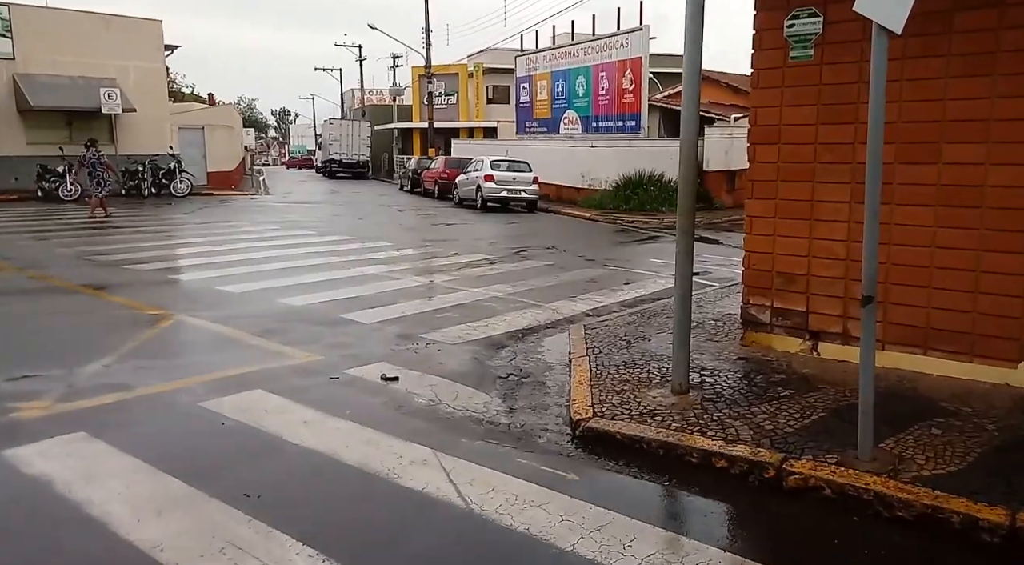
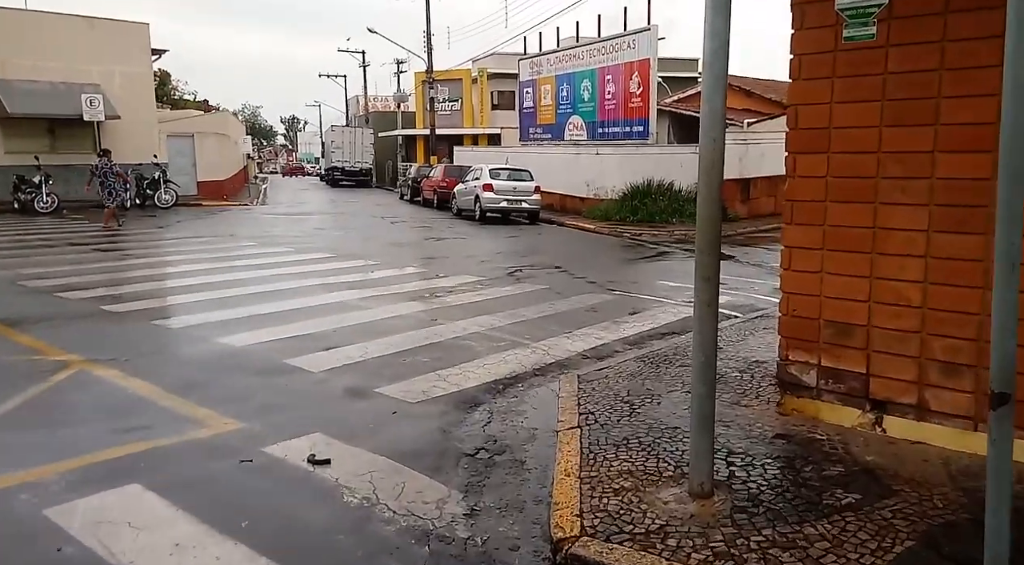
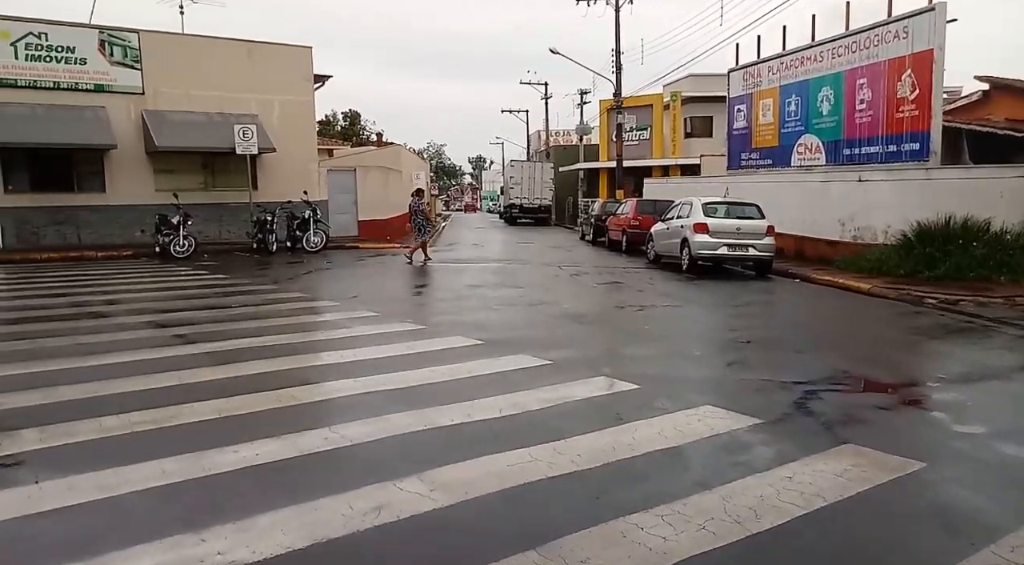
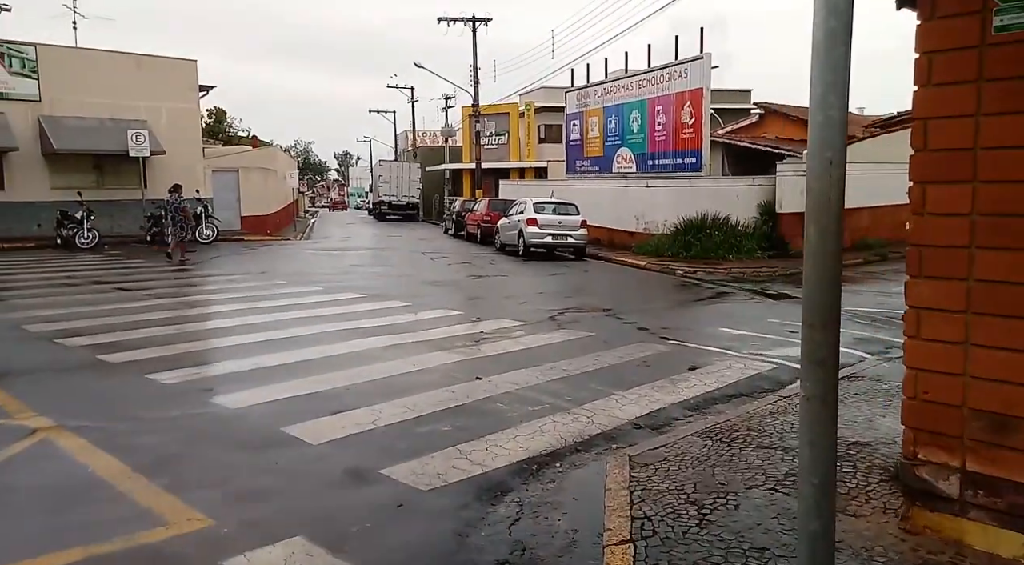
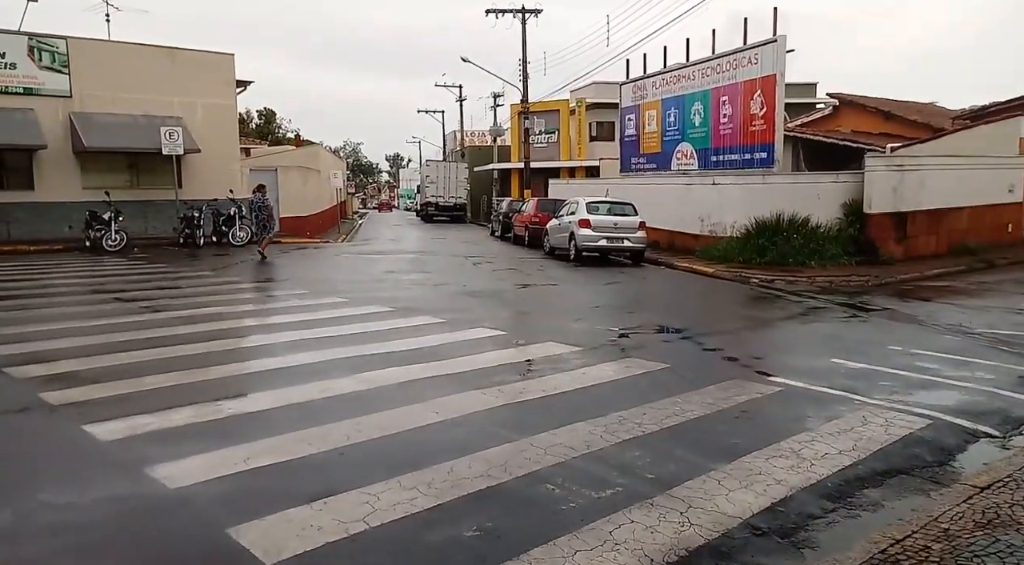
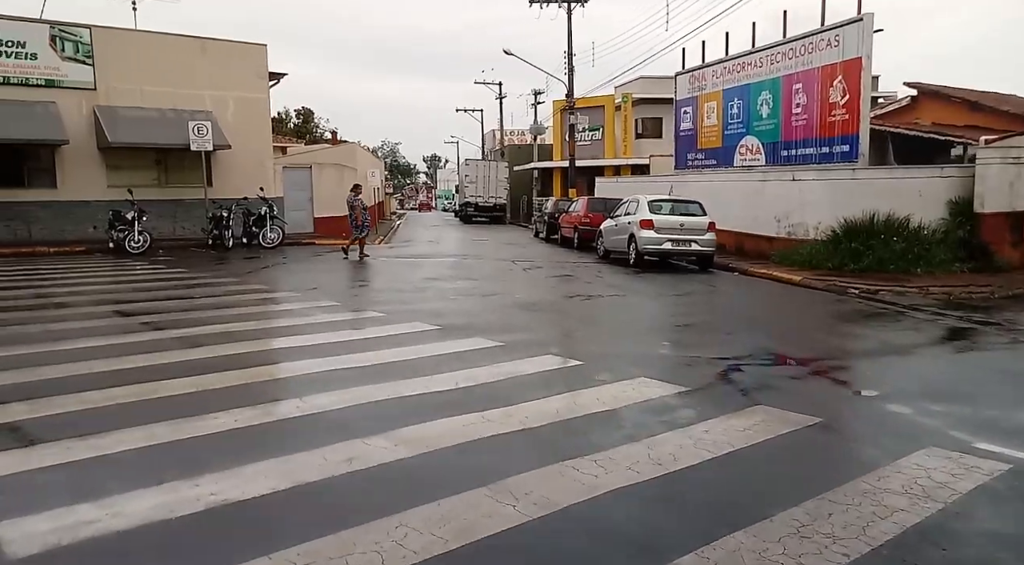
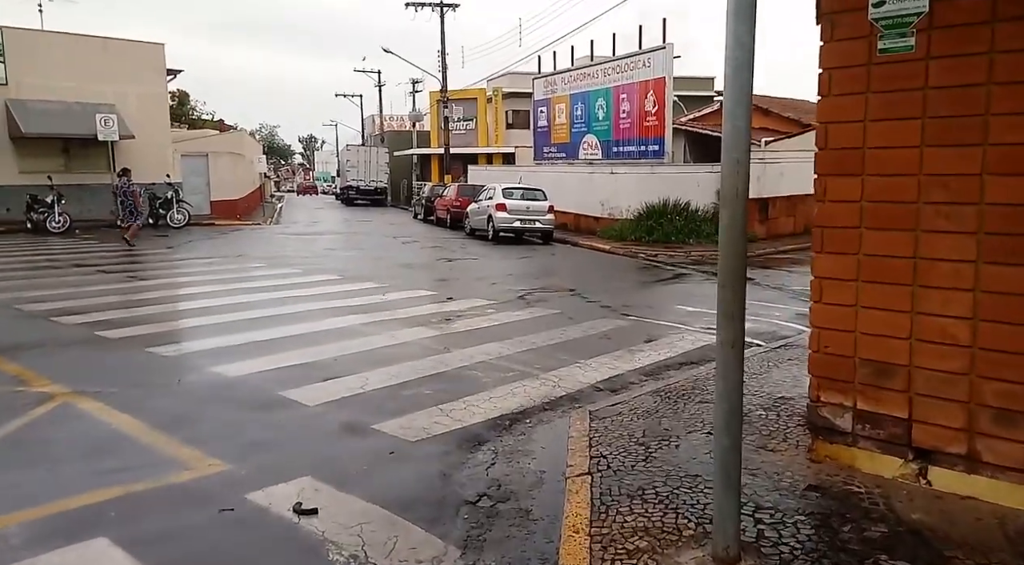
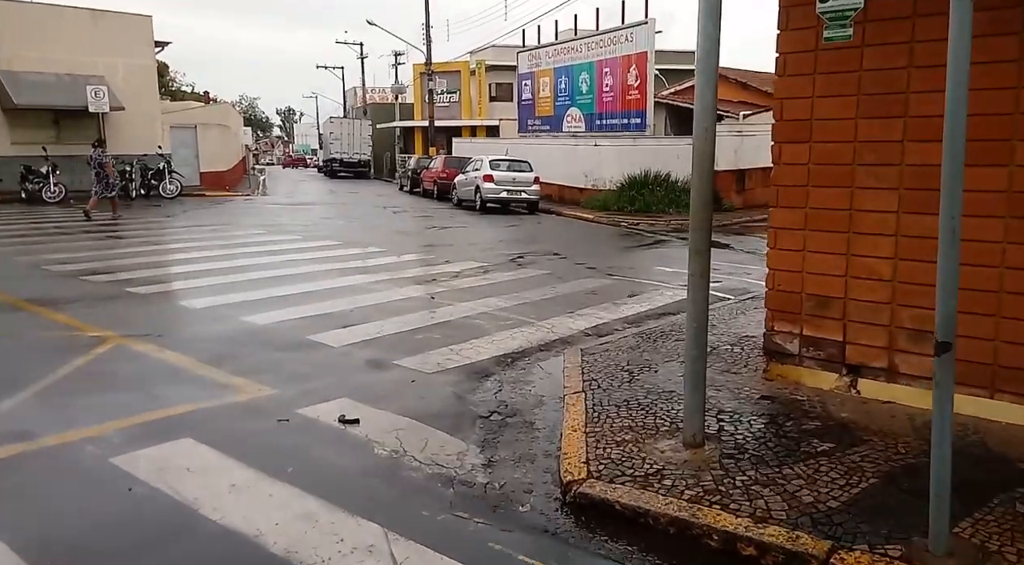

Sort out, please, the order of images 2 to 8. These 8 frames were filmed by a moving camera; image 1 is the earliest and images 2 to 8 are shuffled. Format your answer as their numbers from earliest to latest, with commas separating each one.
8, 2, 7, 4, 5, 6, 3
